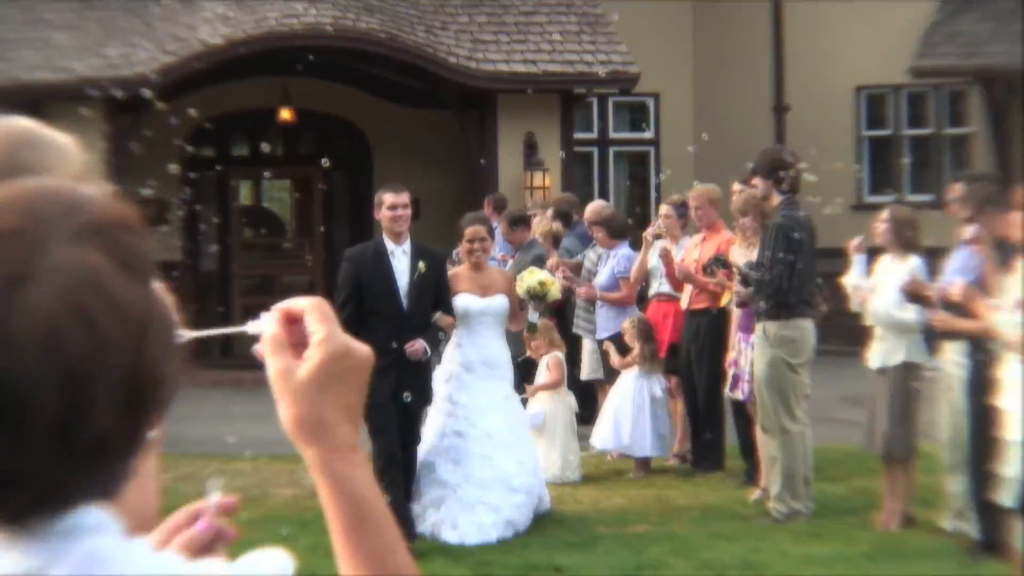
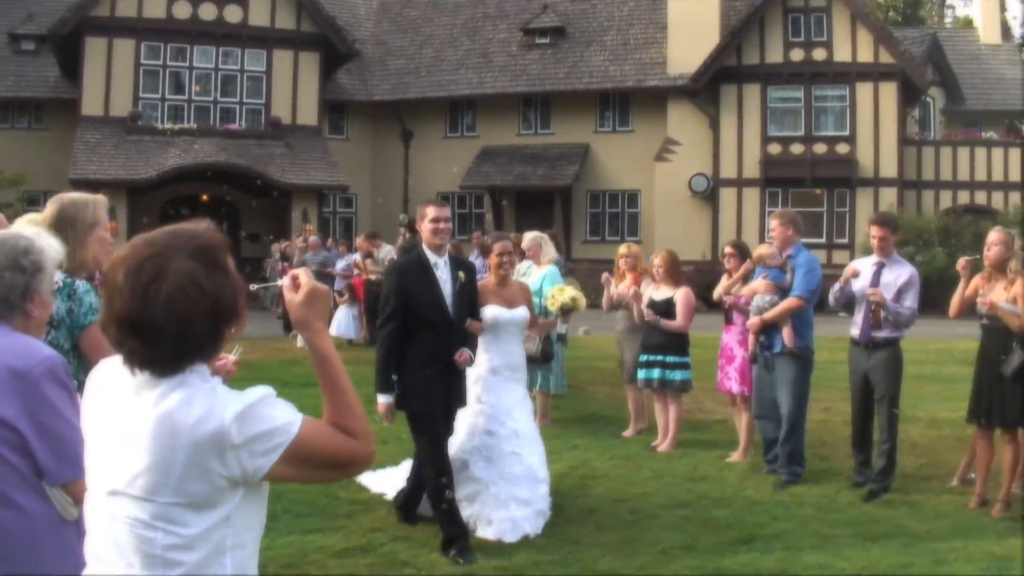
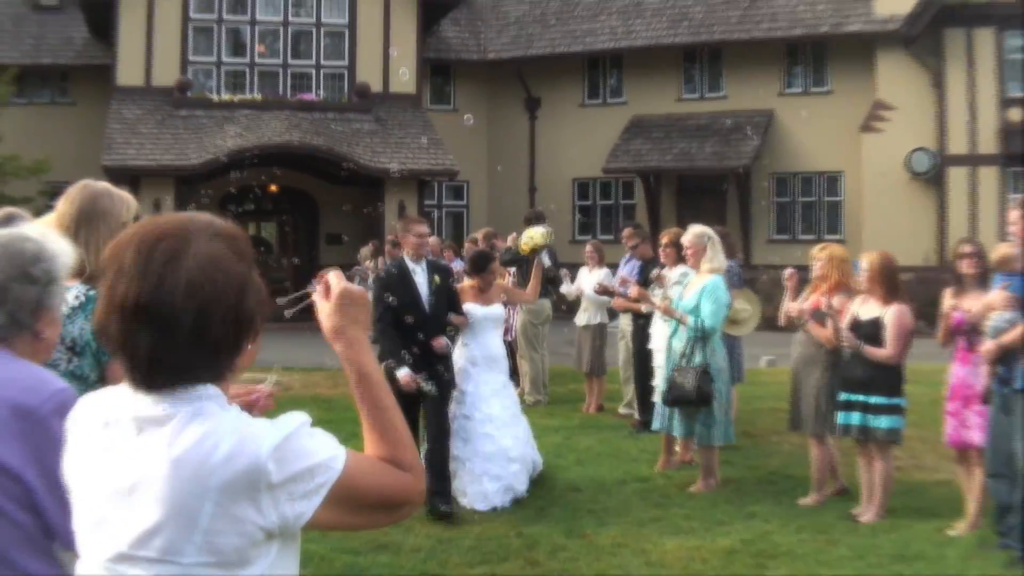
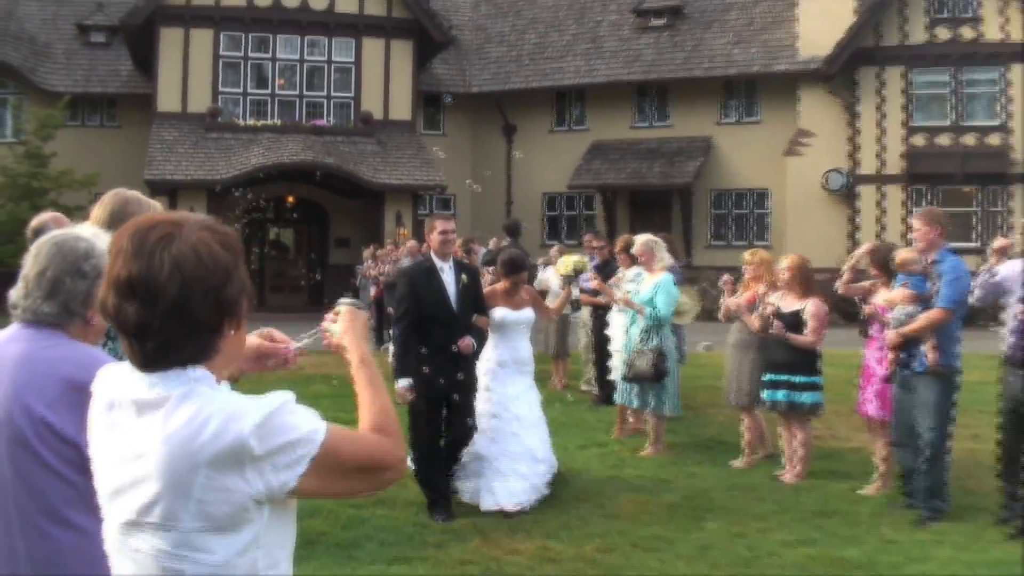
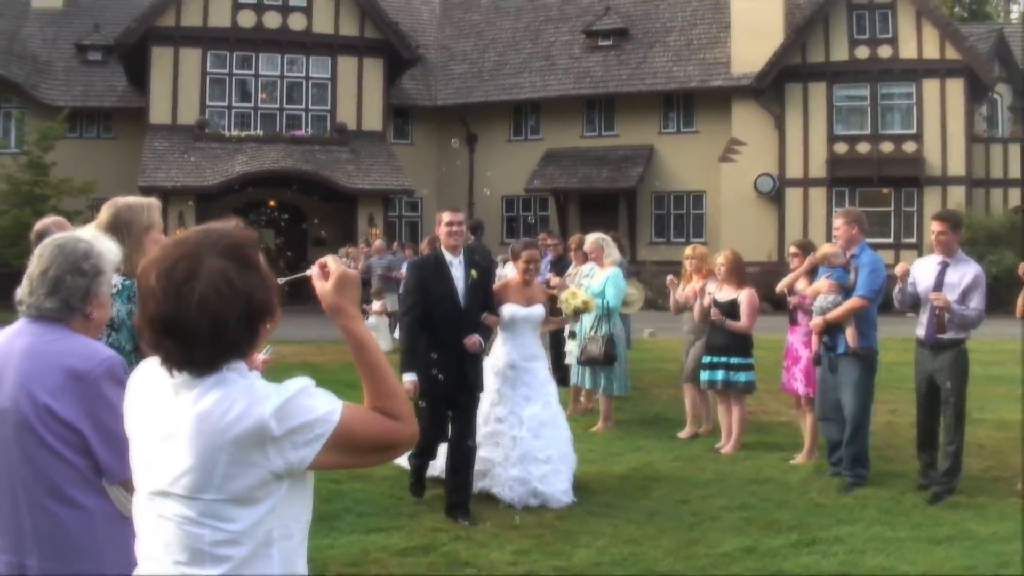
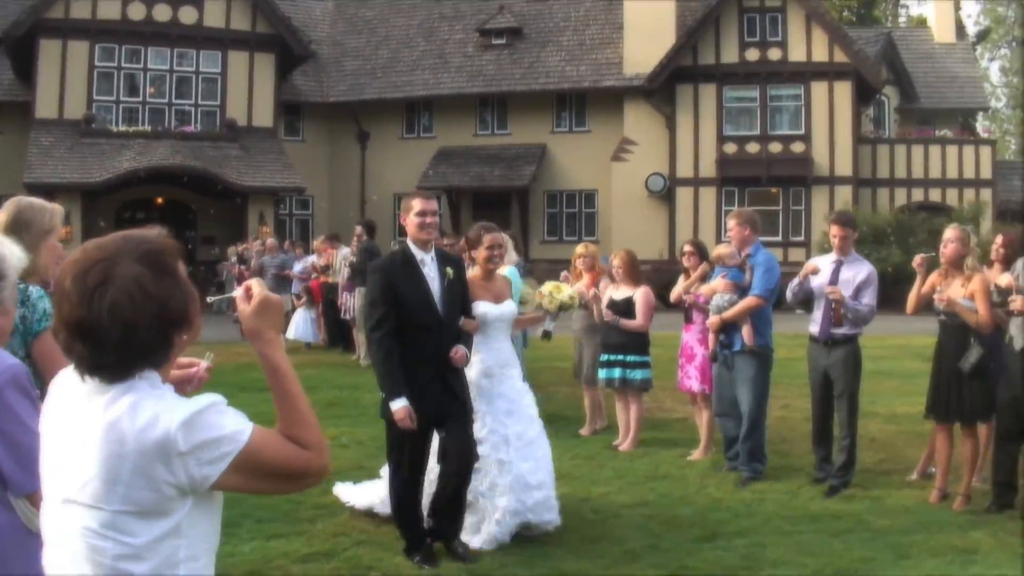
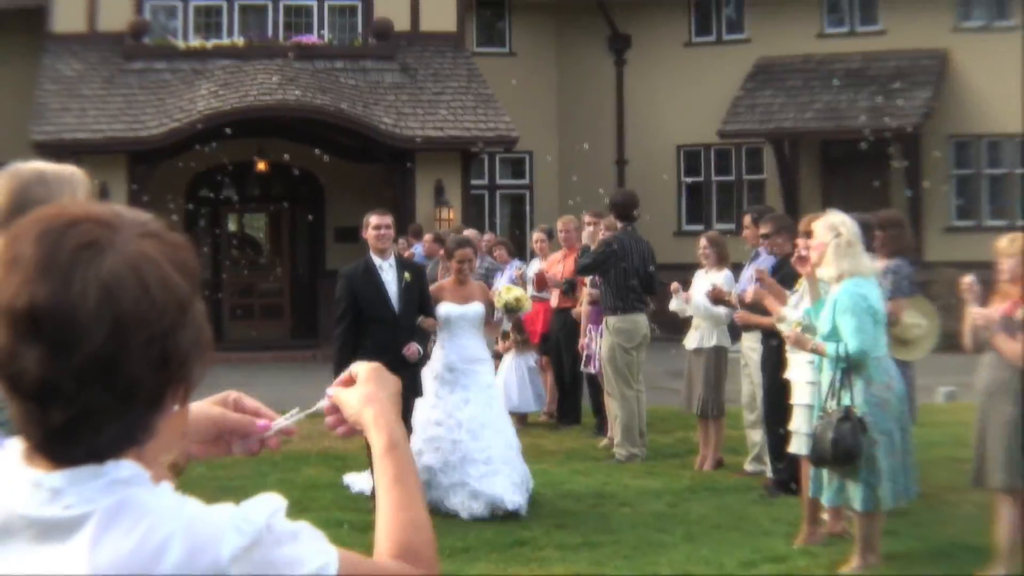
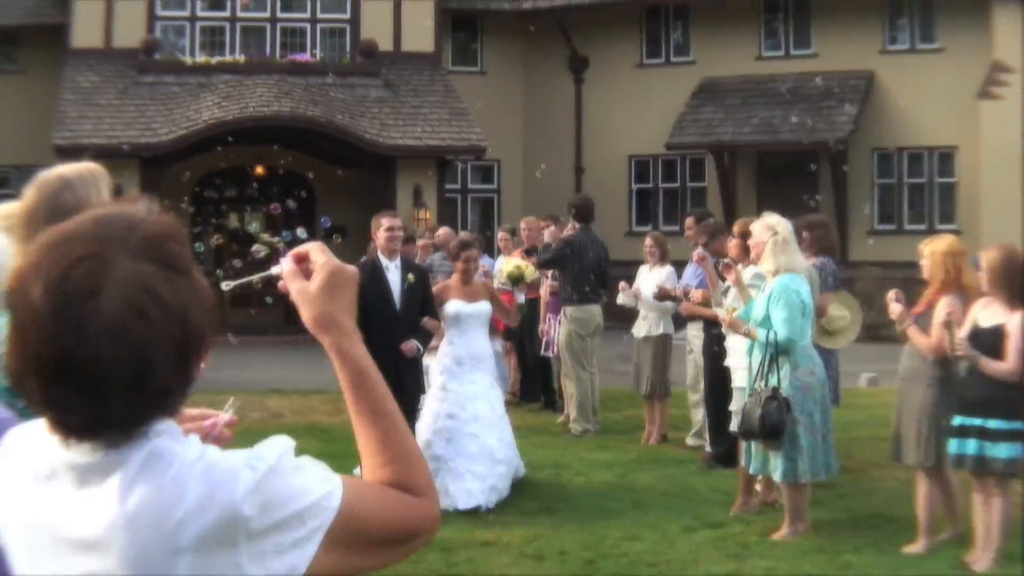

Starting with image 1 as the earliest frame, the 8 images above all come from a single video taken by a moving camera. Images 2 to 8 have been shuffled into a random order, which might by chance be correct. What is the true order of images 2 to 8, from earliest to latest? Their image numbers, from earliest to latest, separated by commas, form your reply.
7, 8, 3, 4, 5, 2, 6
